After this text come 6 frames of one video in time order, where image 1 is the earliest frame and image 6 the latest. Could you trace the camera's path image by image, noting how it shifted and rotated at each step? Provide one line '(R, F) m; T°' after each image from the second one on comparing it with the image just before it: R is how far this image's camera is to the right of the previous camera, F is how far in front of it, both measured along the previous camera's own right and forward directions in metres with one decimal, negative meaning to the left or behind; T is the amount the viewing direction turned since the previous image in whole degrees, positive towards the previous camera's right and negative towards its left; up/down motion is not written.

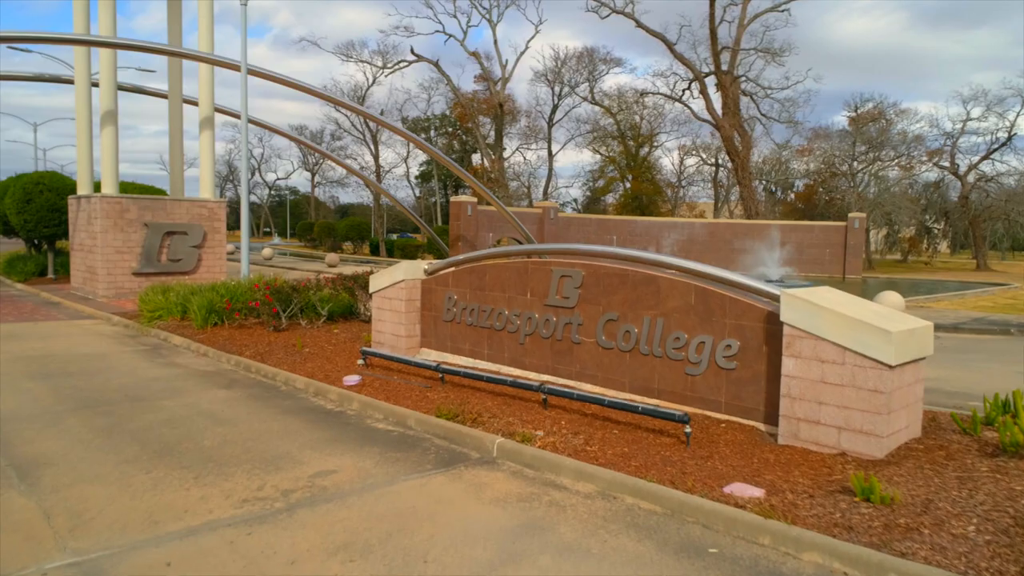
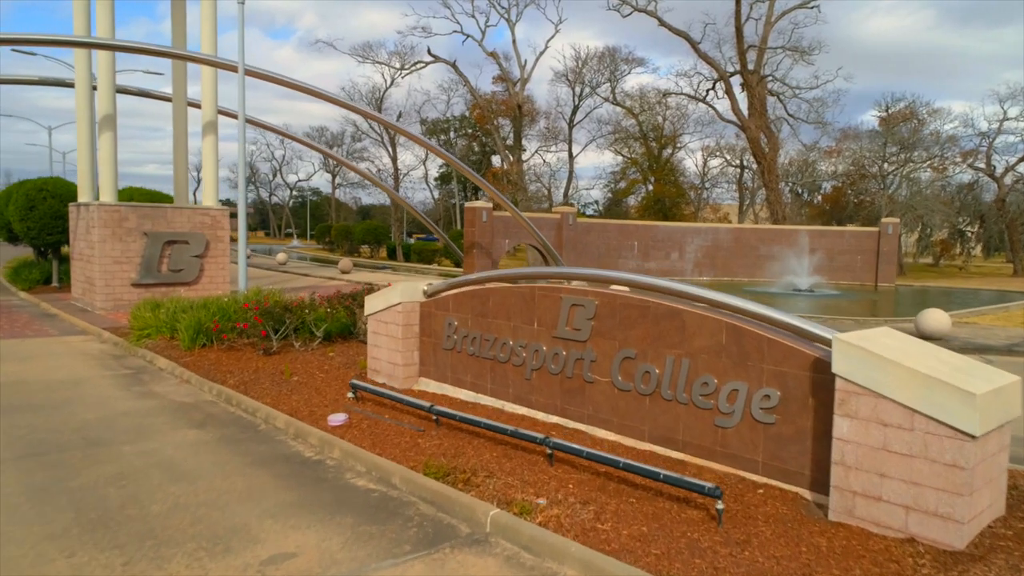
(+0.1, +0.7) m; -2°
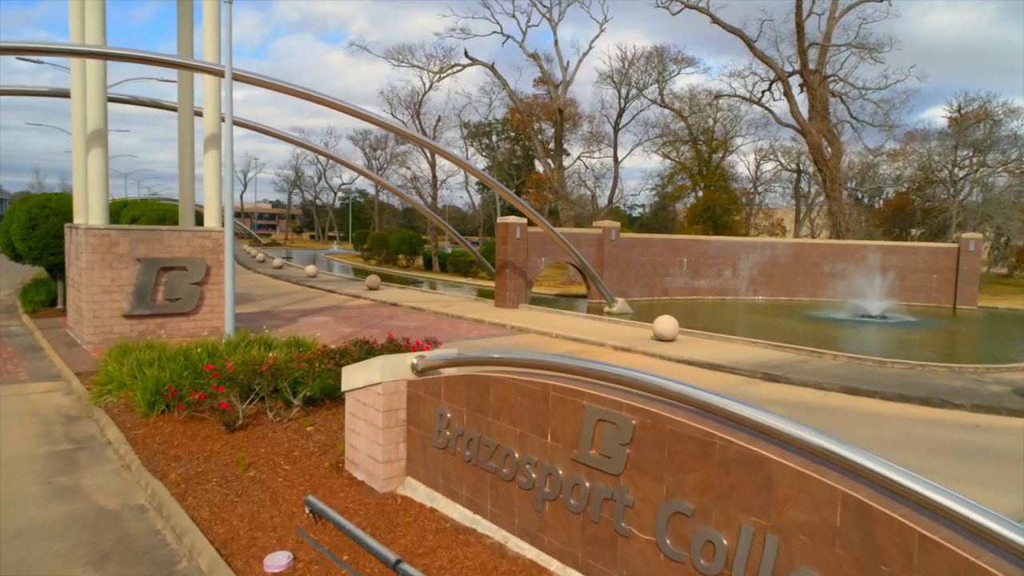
(+0.2, +1.6) m; -4°
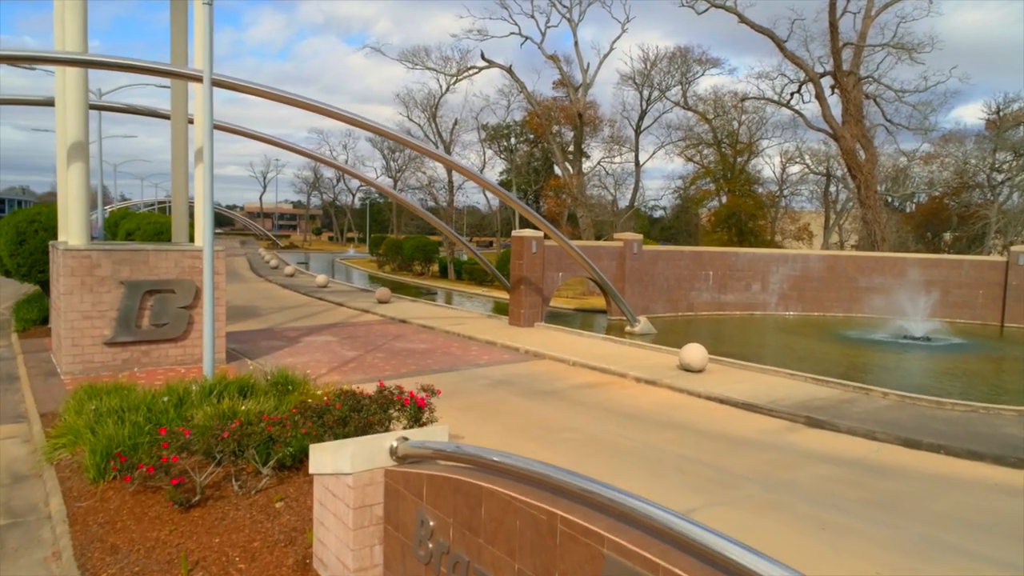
(+0.1, +1.0) m; -2°
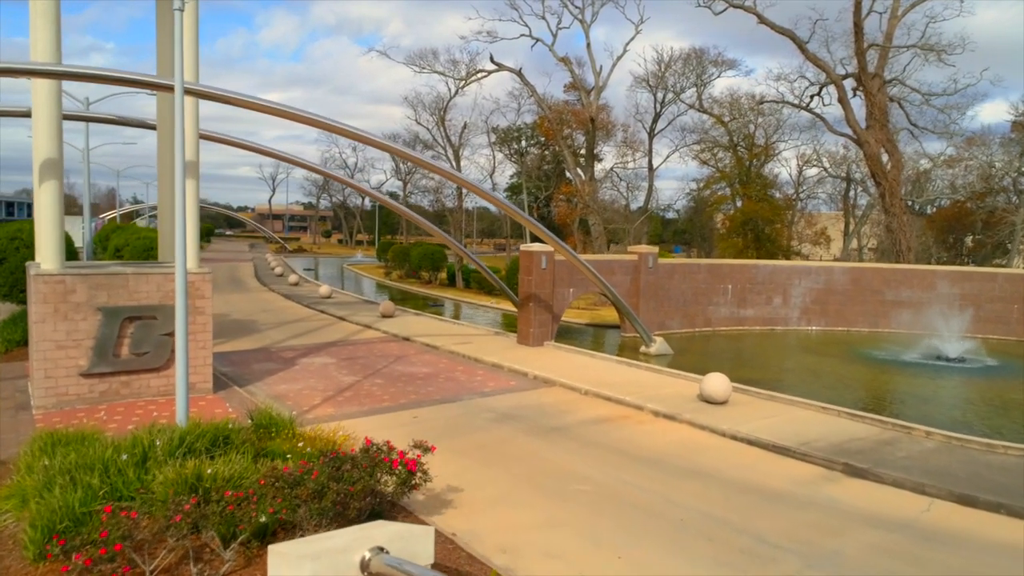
(+0.1, +0.9) m; -1°
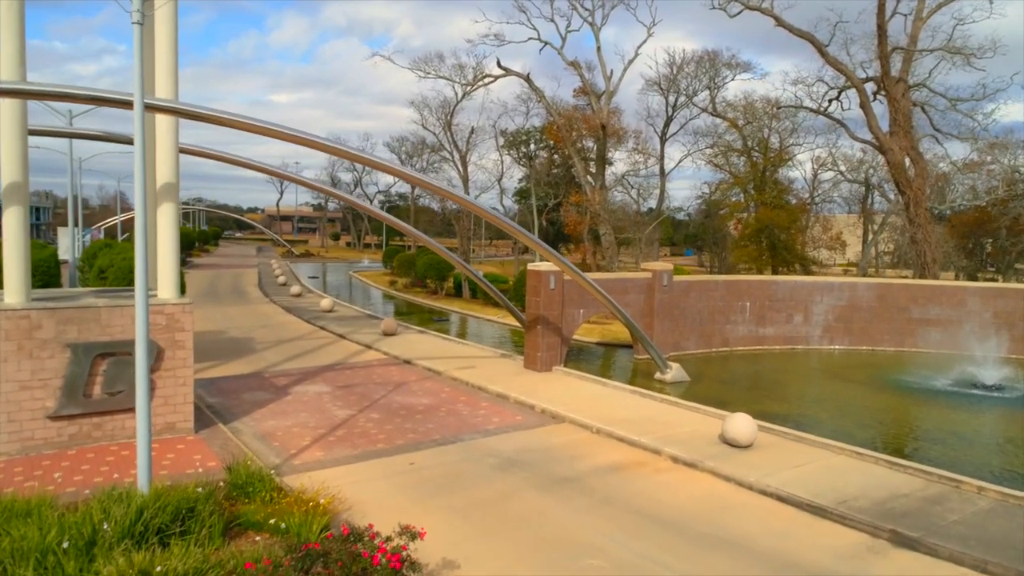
(+0.1, +0.9) m; -1°
